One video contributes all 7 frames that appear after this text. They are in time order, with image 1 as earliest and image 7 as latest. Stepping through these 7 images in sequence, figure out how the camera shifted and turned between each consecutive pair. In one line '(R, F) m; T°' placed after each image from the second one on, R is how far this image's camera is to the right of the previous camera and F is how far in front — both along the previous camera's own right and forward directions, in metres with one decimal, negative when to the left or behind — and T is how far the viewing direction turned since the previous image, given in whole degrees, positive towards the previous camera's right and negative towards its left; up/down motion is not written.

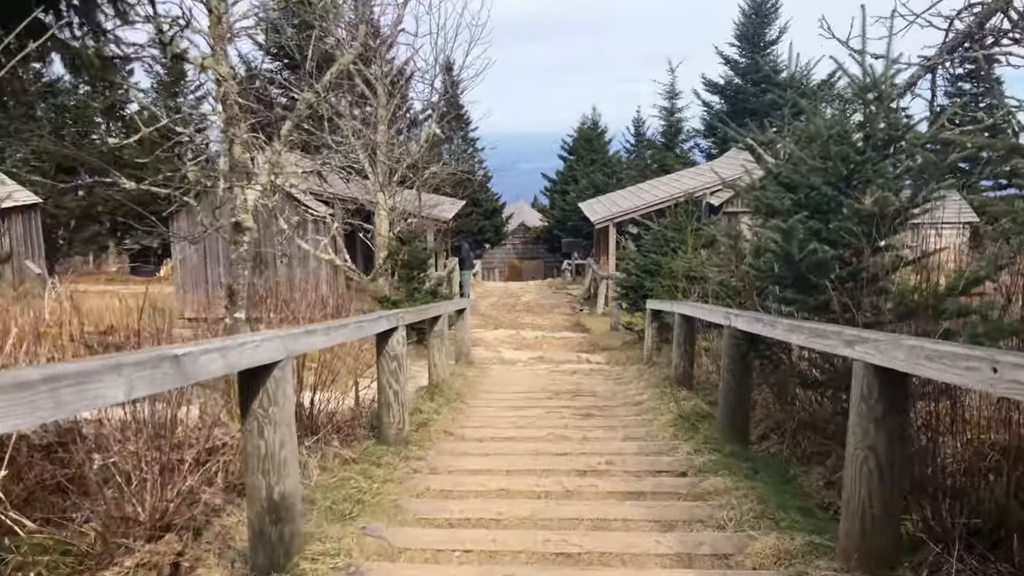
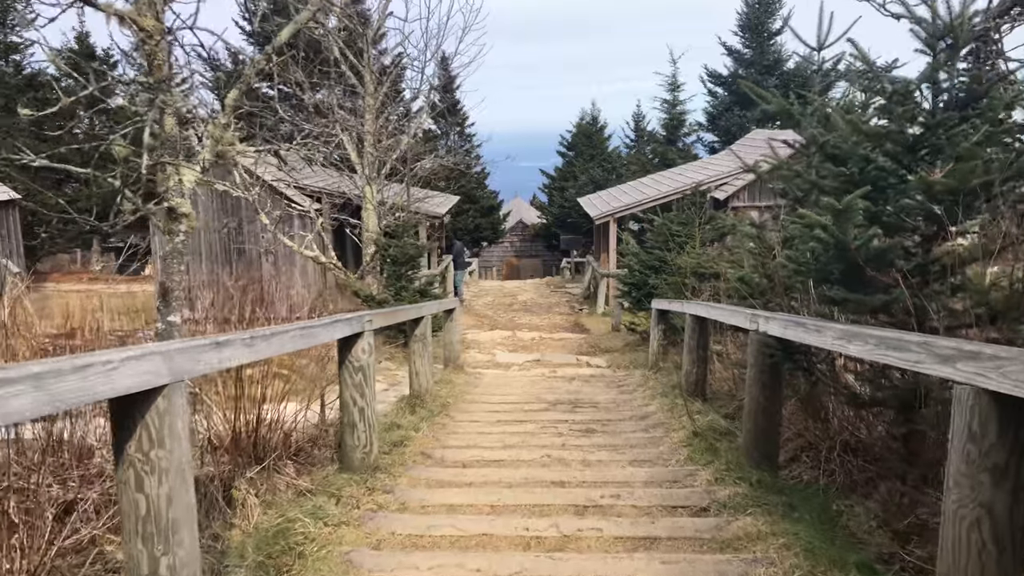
(+0.1, +0.7) m; 0°
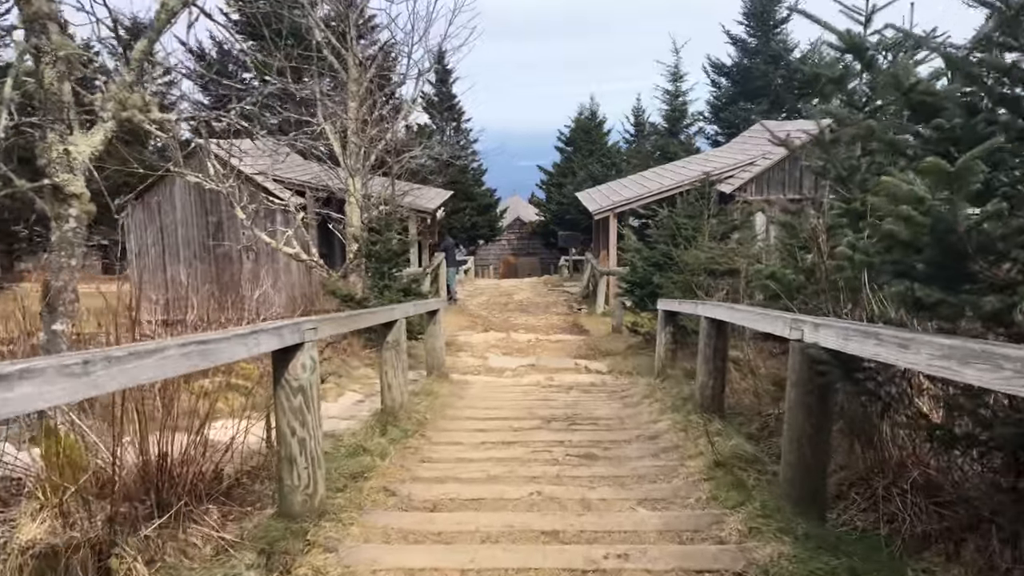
(+0.1, +0.8) m; 0°
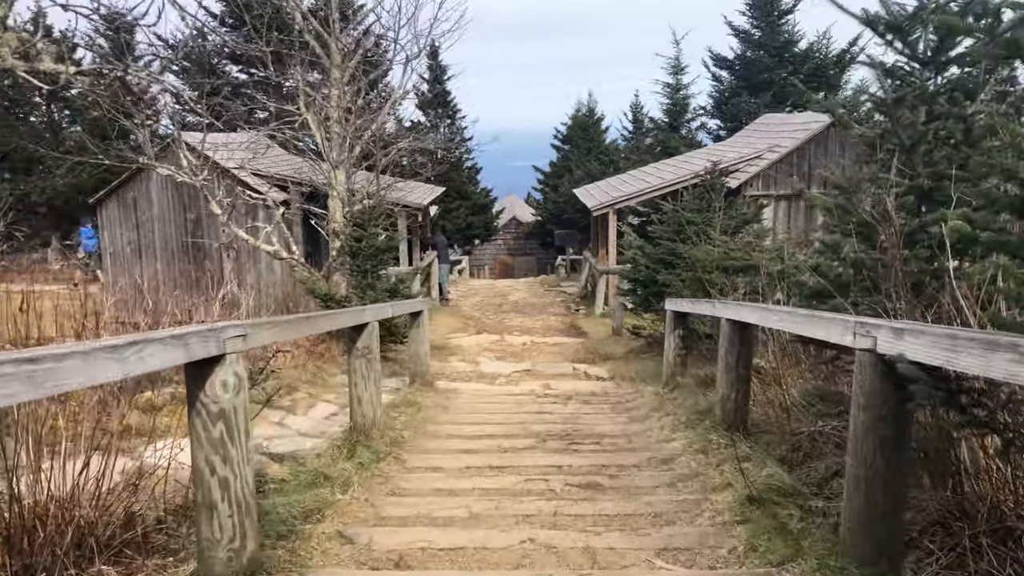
(0.0, +0.7) m; 0°
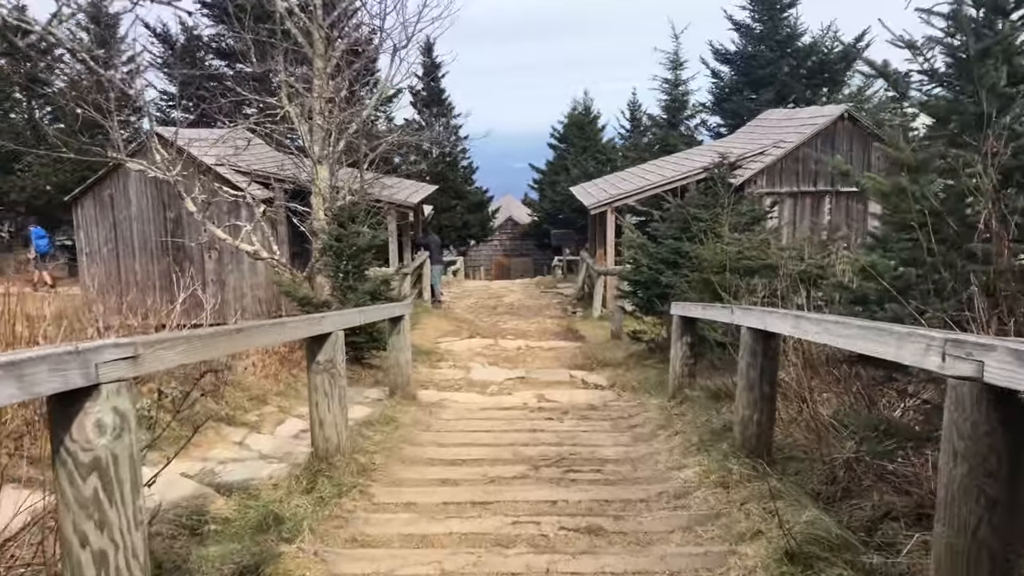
(0.0, +0.6) m; 0°
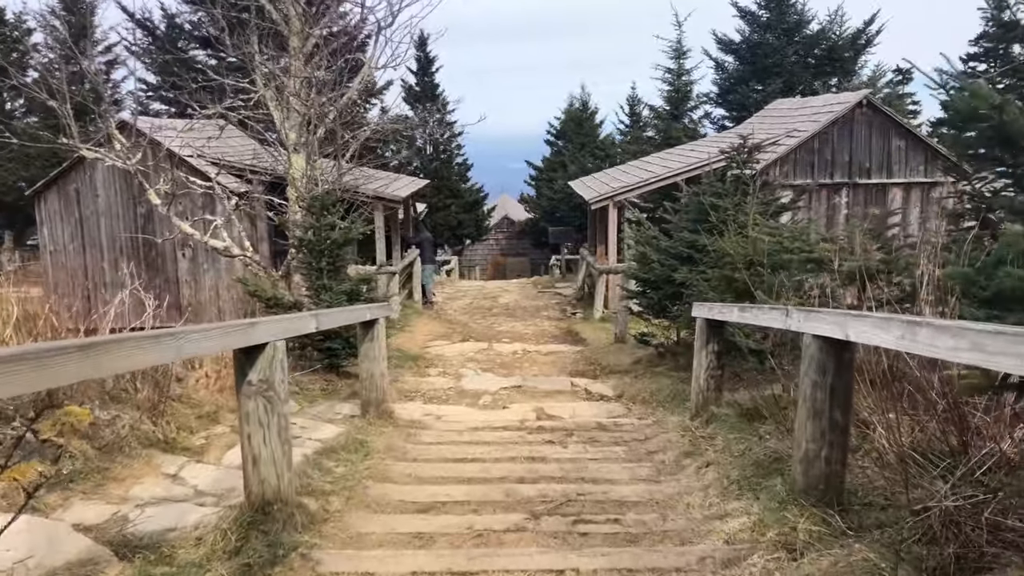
(0.0, +0.8) m; 0°
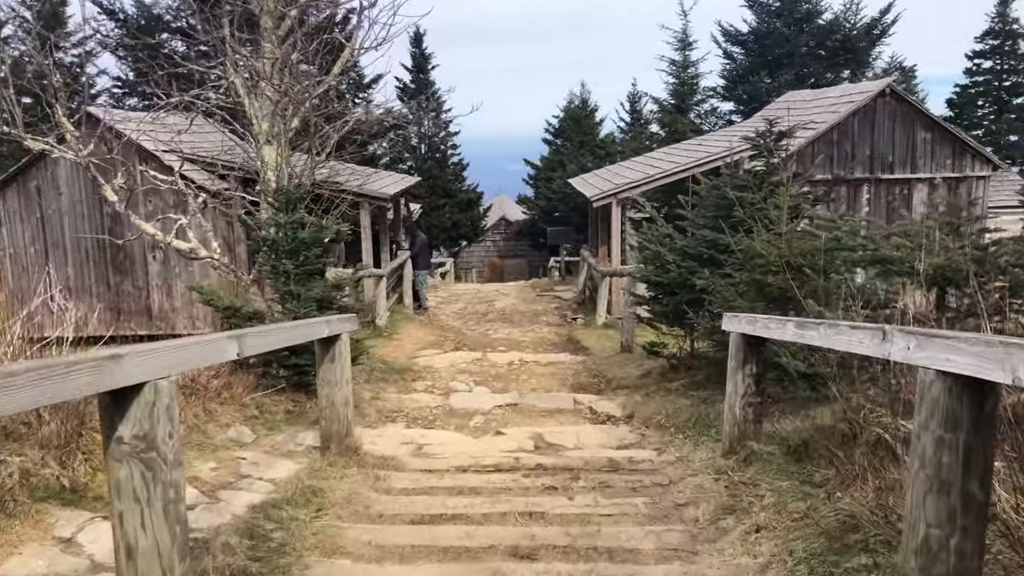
(0.0, +0.8) m; 0°
